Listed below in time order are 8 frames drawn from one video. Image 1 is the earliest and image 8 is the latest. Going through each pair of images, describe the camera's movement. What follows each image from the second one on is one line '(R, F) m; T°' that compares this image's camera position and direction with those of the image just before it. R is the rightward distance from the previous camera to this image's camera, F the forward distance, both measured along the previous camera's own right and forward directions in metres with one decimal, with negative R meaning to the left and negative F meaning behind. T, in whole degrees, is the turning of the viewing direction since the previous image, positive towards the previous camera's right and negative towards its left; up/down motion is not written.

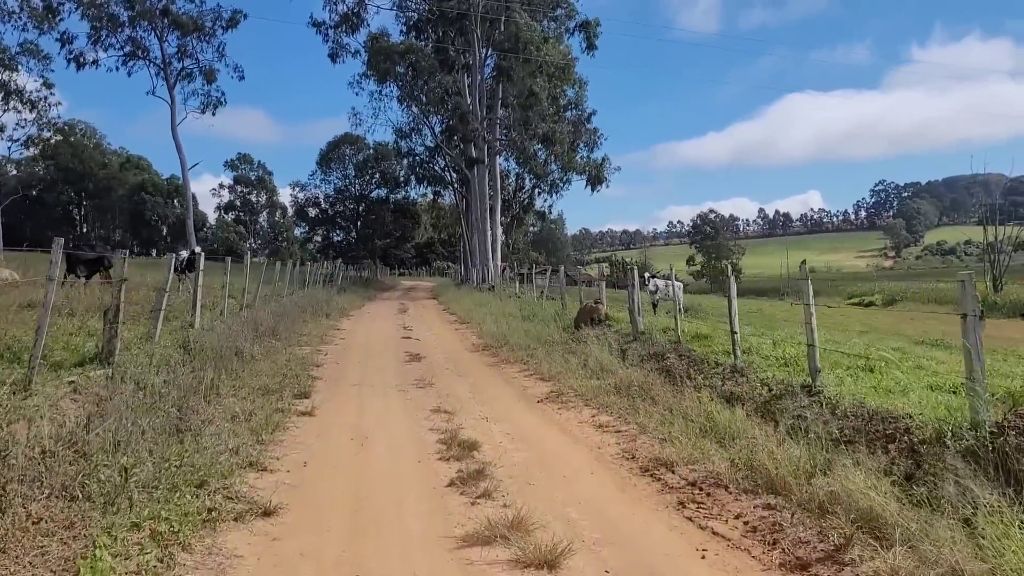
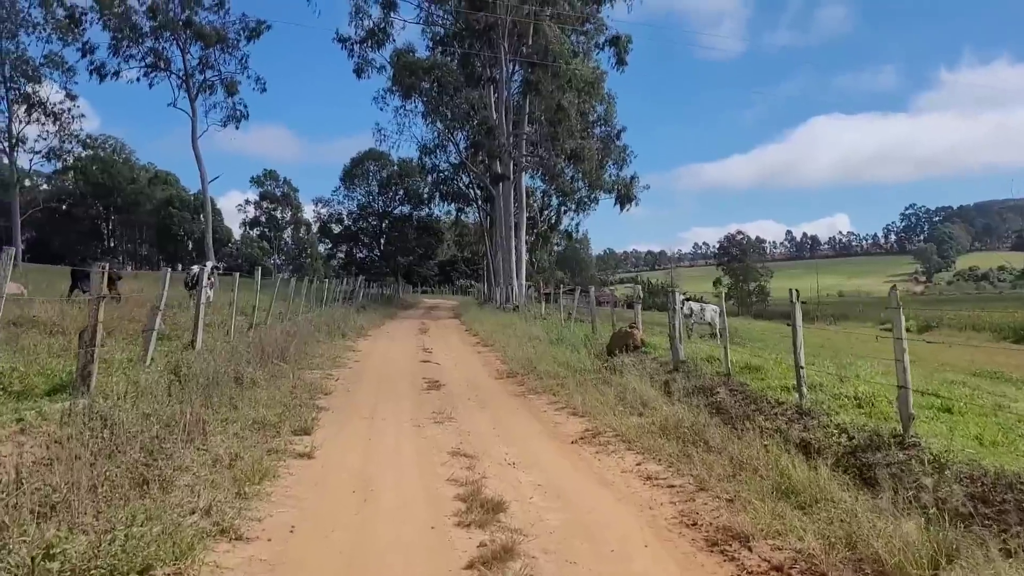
(-0.1, +1.1) m; -2°
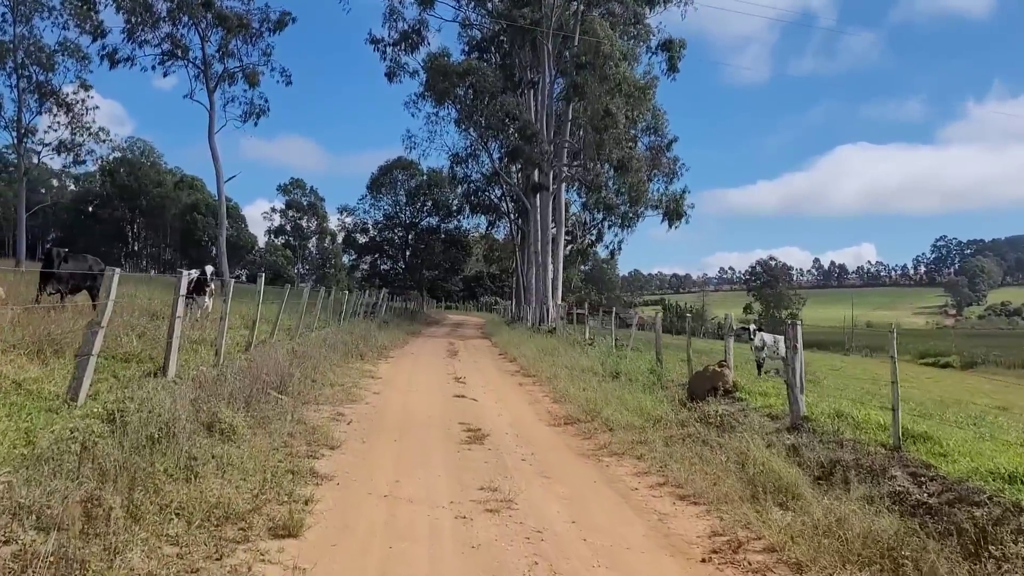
(-0.5, +2.7) m; -1°
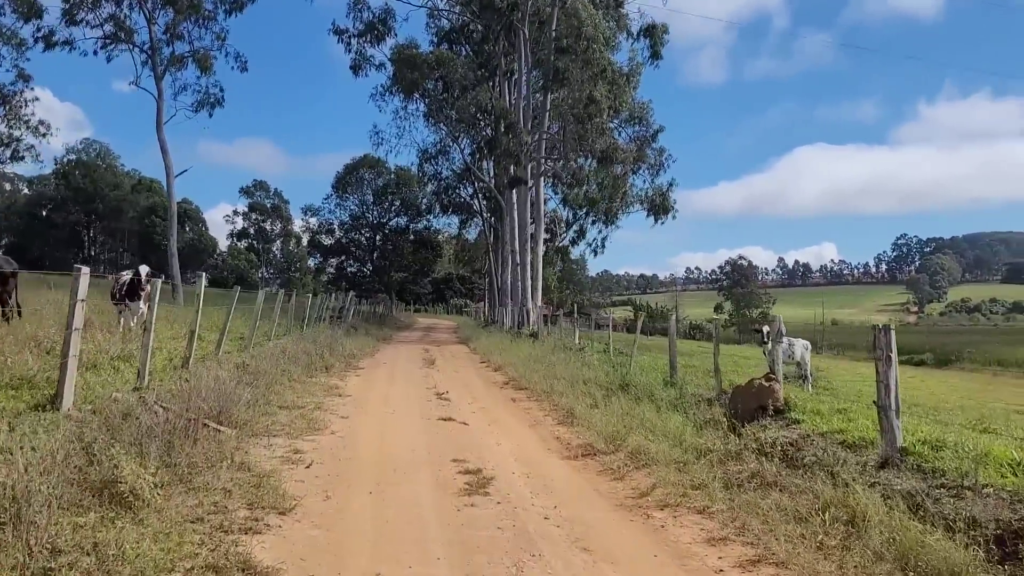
(-0.3, +2.1) m; +2°
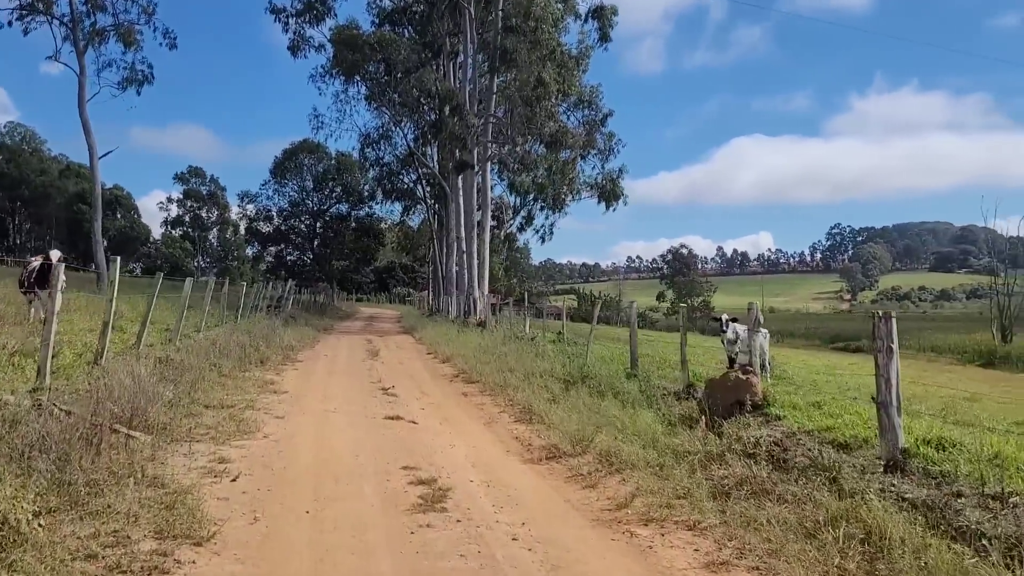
(-0.1, +0.8) m; +4°
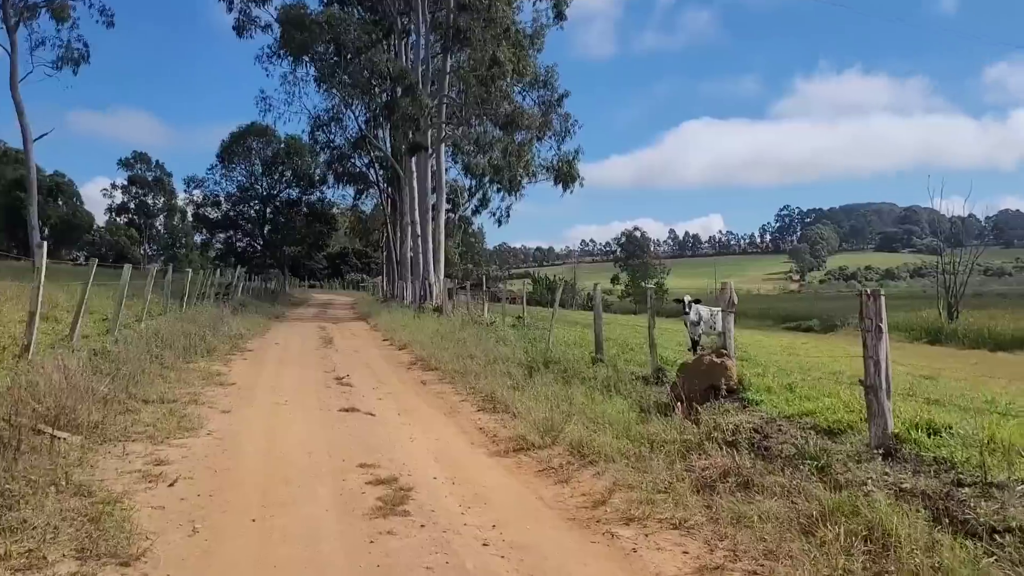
(-0.1, +0.5) m; +3°
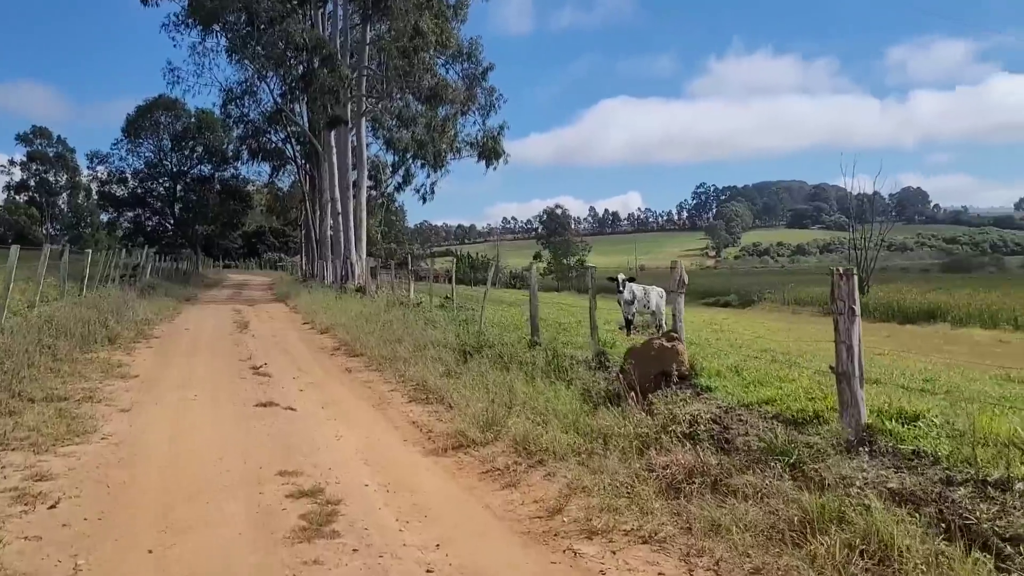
(-0.1, +0.6) m; +5°
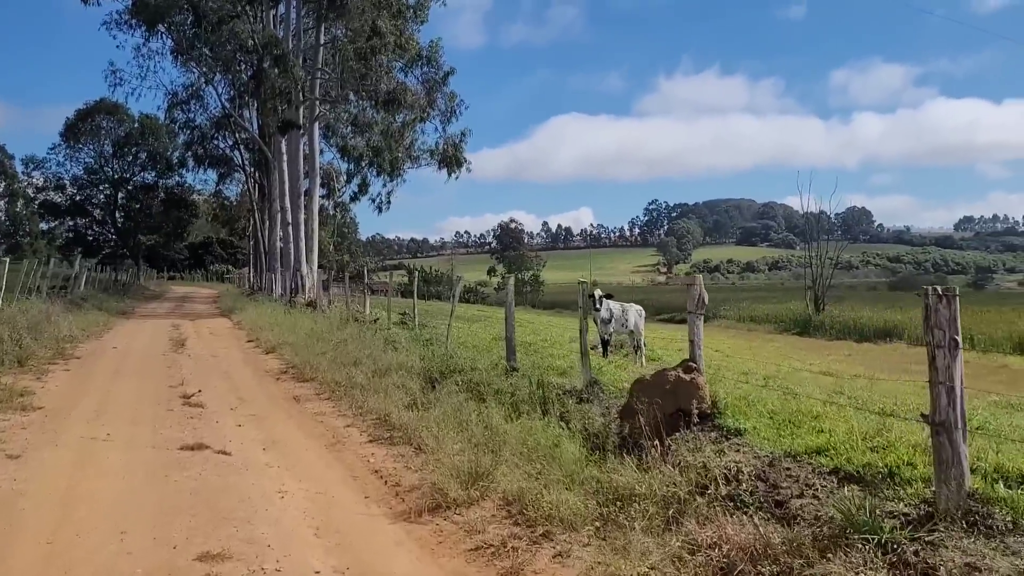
(-0.2, +1.3) m; +3°
